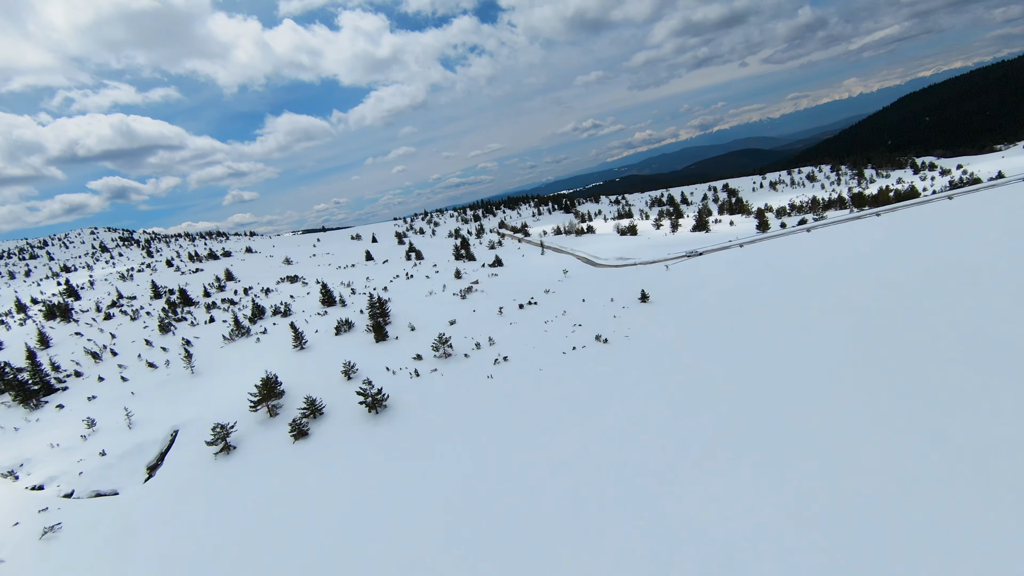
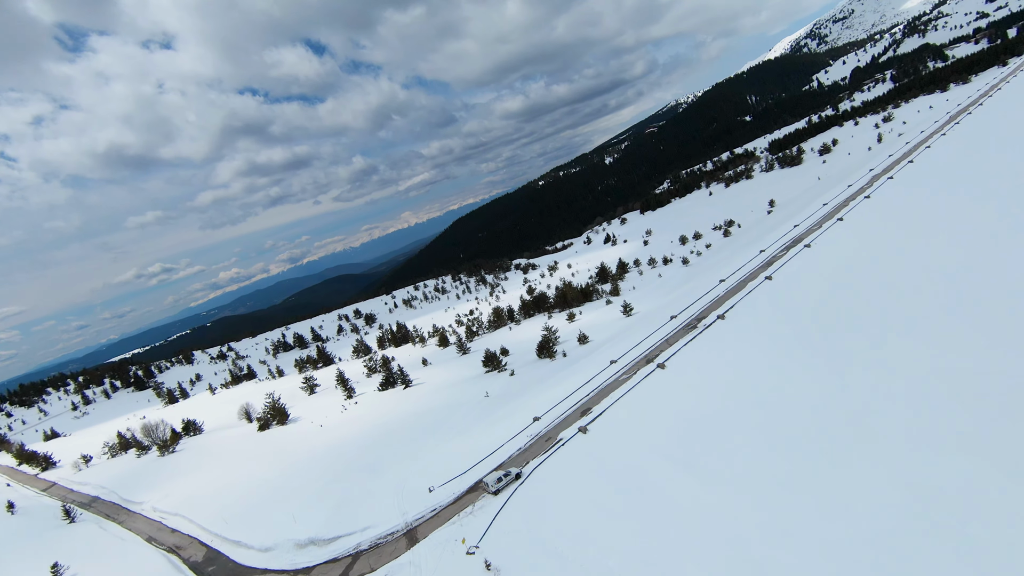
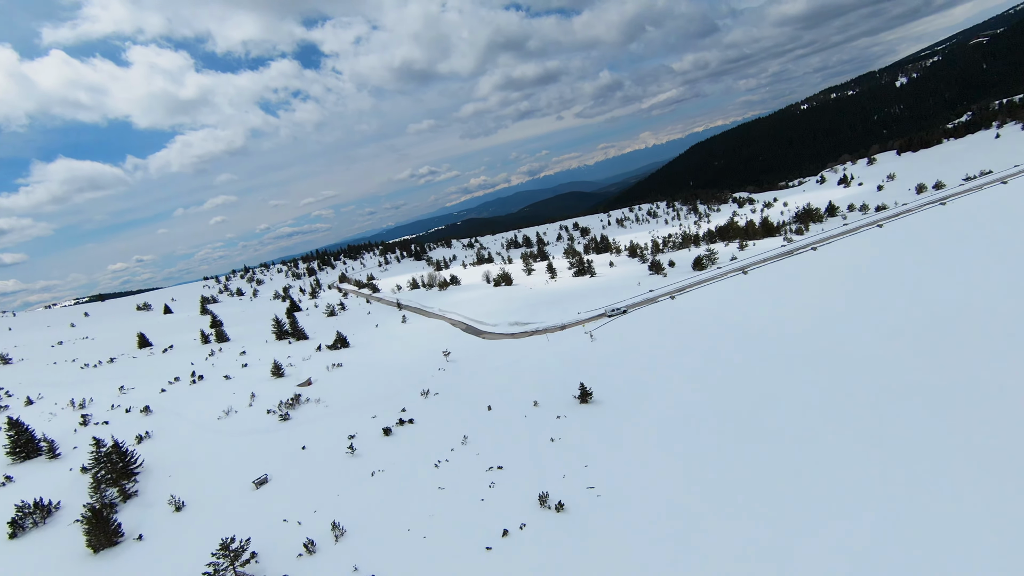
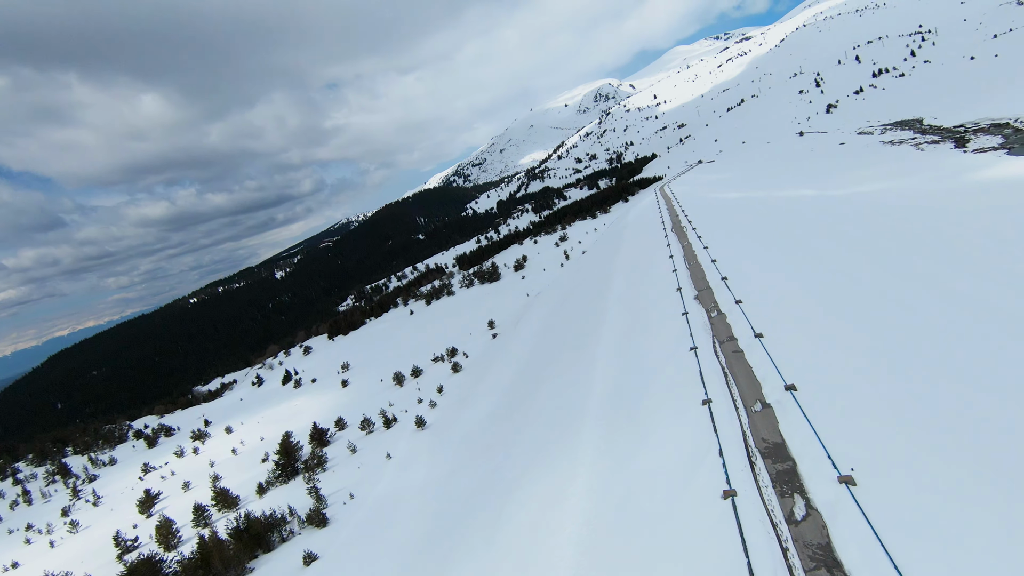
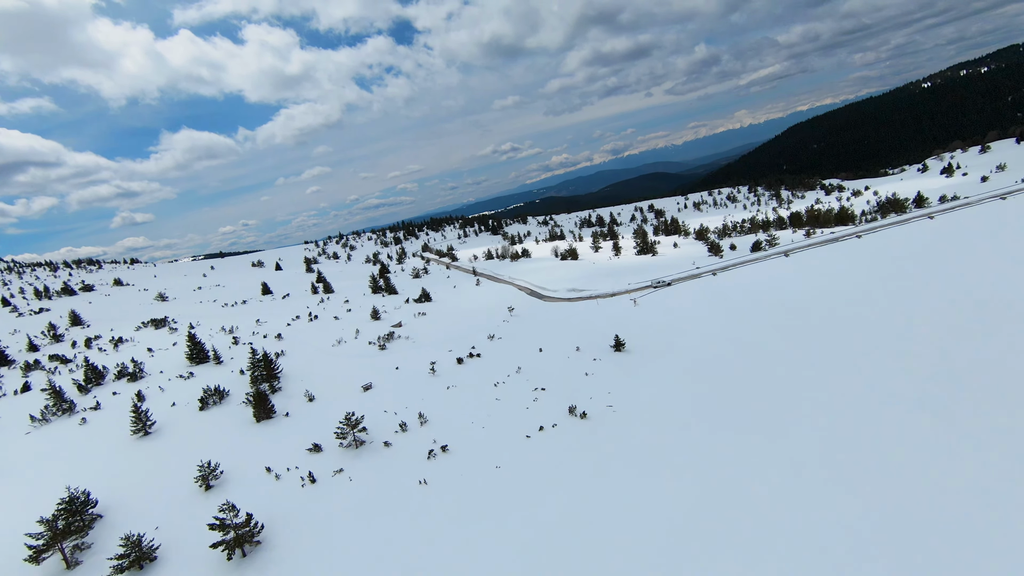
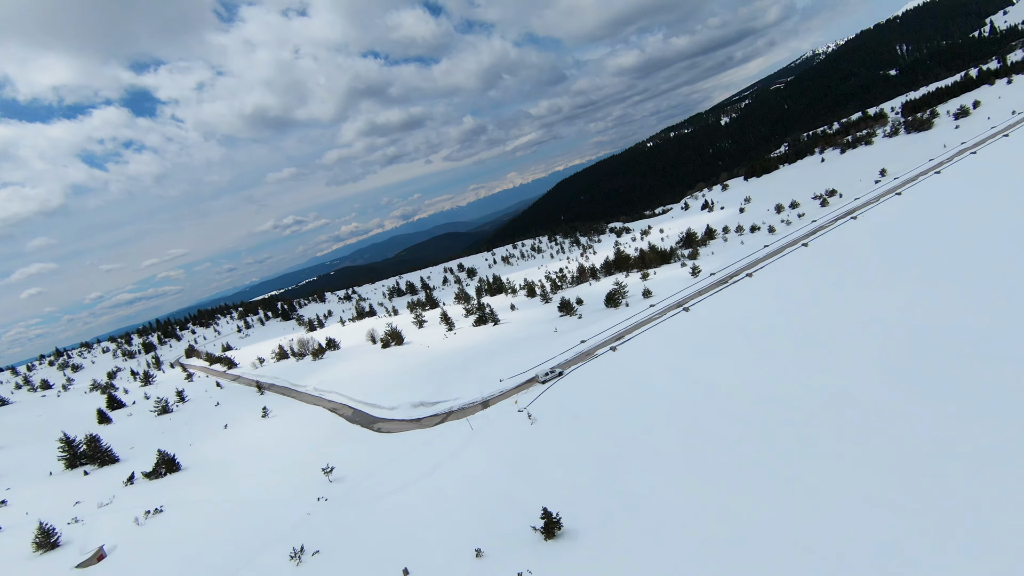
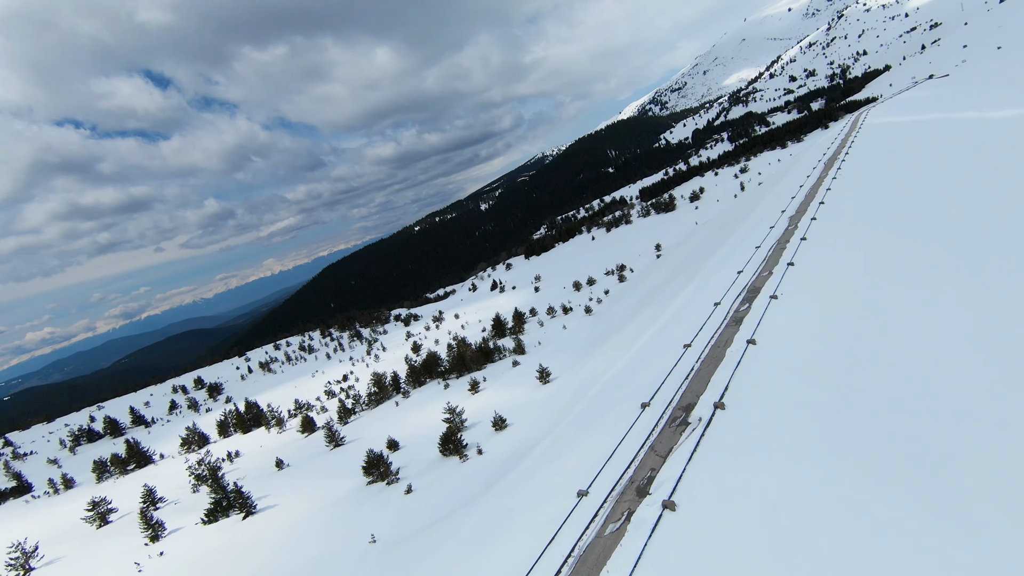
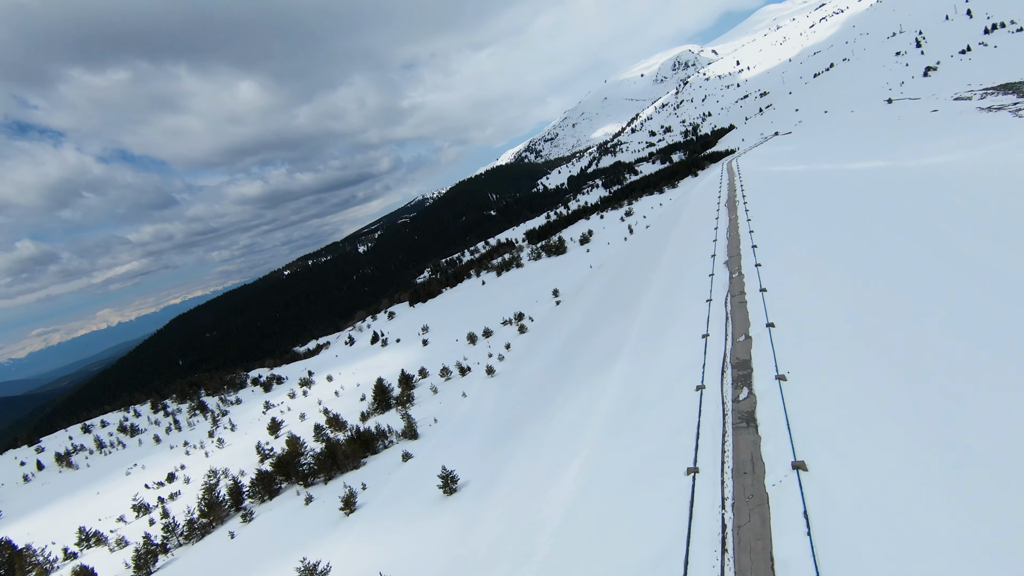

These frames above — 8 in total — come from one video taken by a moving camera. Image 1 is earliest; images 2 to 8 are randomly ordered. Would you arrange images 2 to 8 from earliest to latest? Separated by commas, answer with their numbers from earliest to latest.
5, 3, 6, 2, 7, 8, 4
